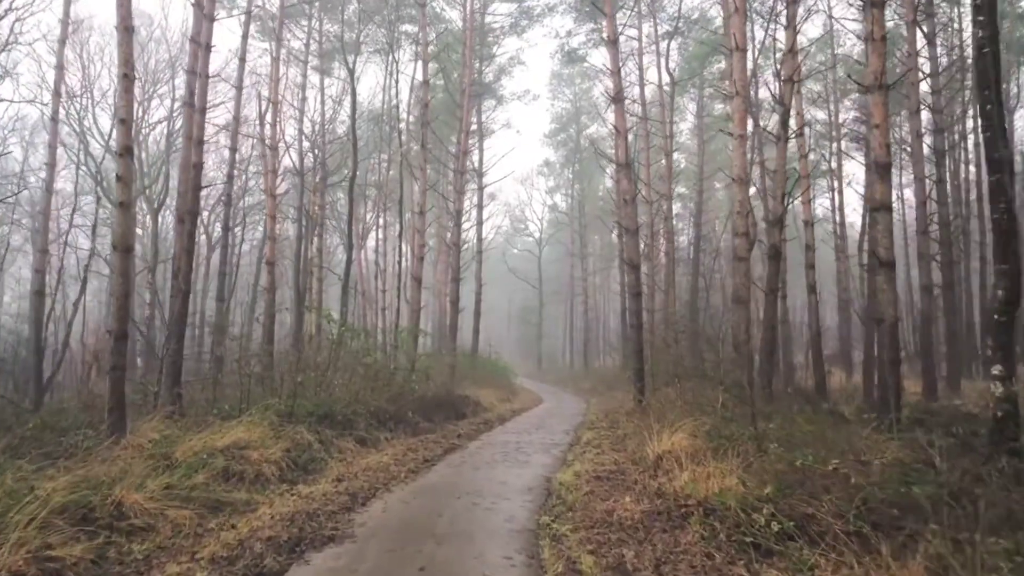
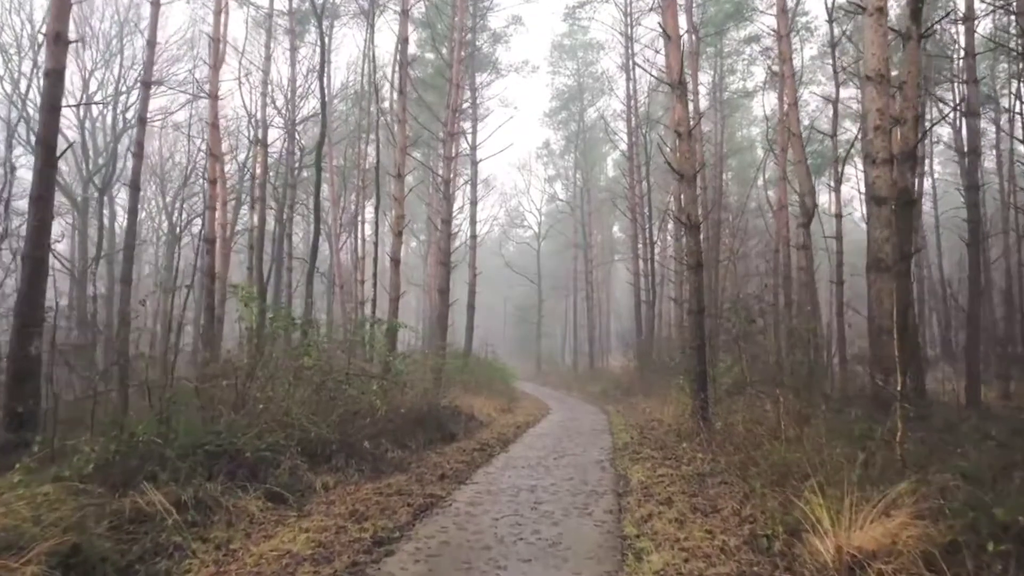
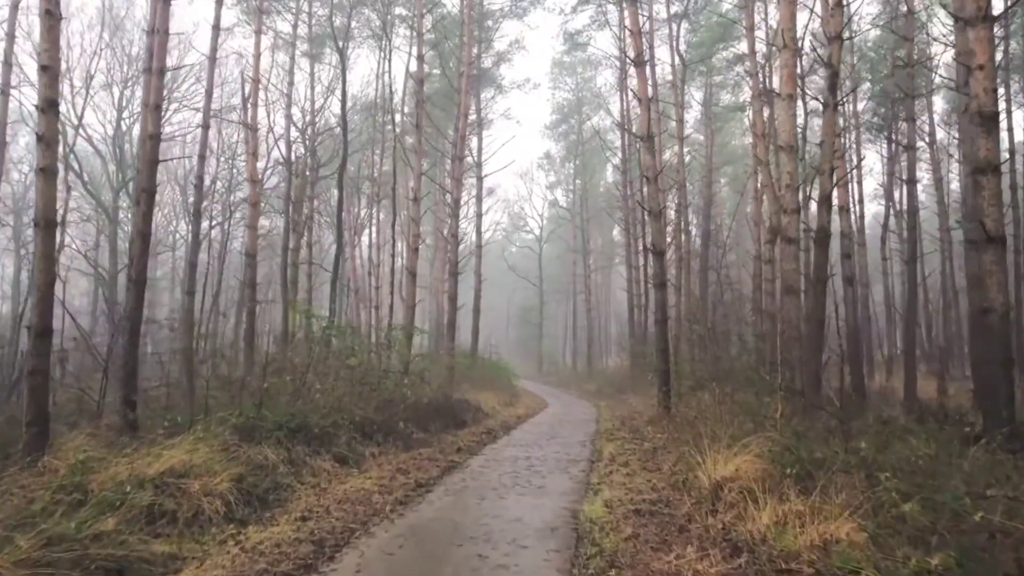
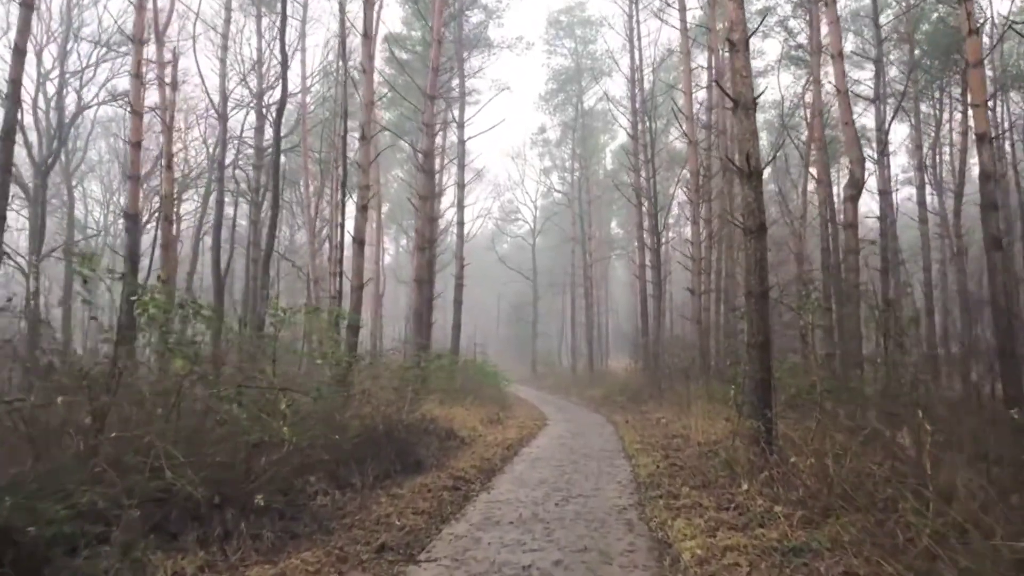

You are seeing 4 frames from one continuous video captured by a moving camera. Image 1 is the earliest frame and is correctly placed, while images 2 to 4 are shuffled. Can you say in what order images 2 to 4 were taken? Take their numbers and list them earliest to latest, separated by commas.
3, 2, 4
